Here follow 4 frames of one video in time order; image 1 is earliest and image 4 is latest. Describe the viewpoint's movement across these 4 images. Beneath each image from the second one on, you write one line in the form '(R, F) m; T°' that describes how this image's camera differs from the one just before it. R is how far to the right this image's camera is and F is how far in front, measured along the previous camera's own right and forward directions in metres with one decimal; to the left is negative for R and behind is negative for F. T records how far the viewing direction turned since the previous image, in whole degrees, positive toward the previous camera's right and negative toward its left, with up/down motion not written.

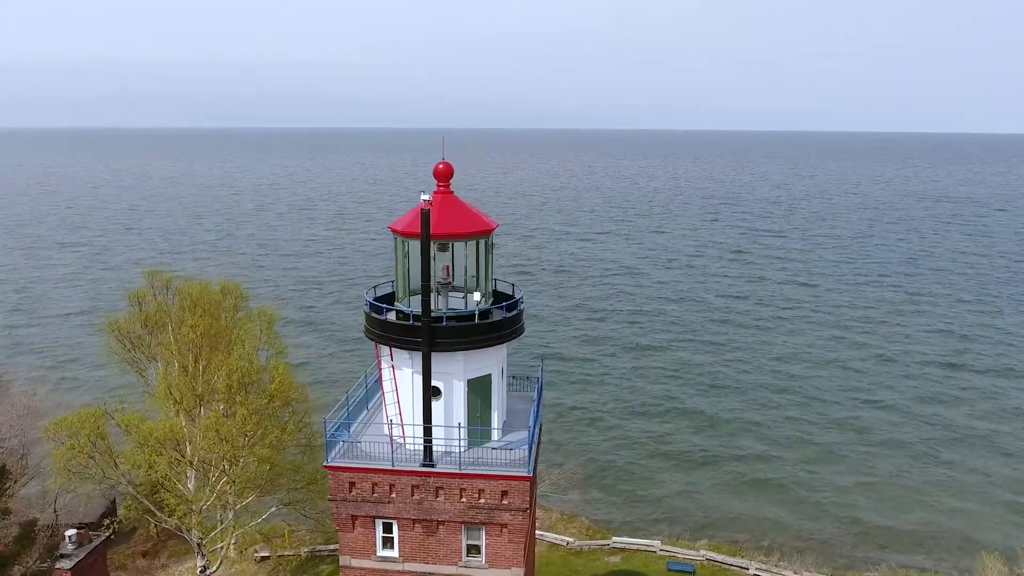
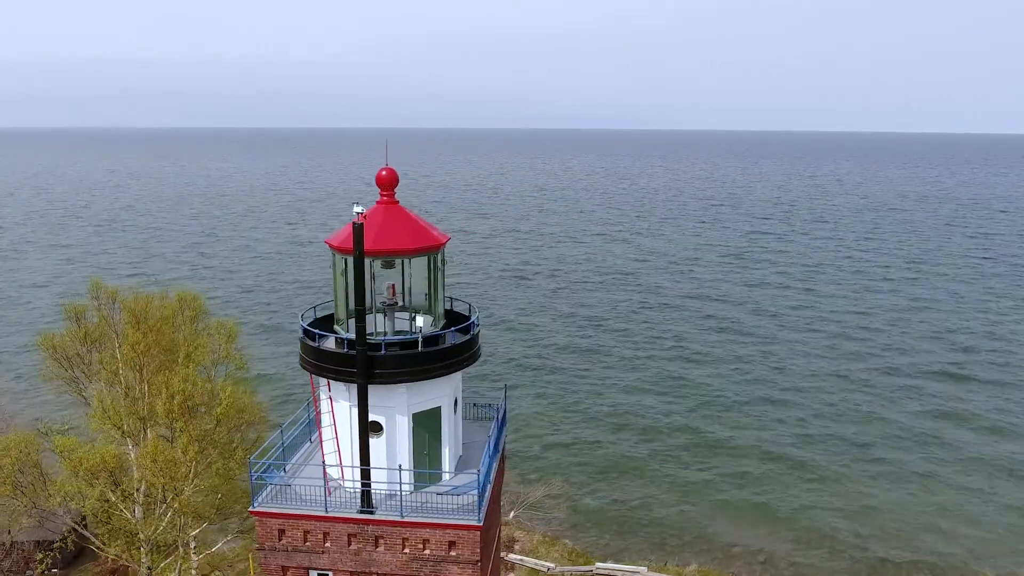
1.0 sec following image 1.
(+0.7, +1.3) m; 0°
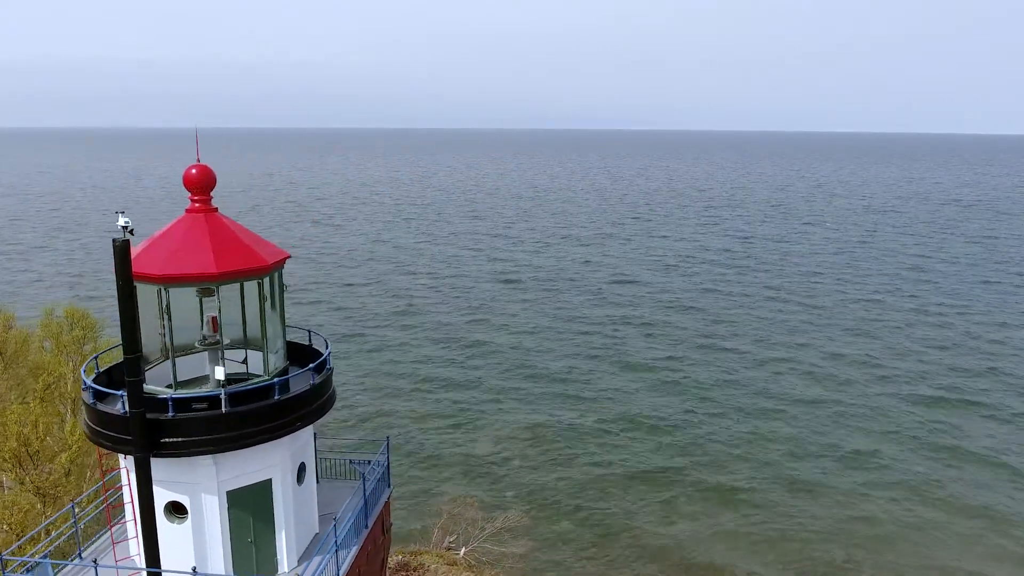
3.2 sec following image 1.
(+1.6, +2.5) m; 0°
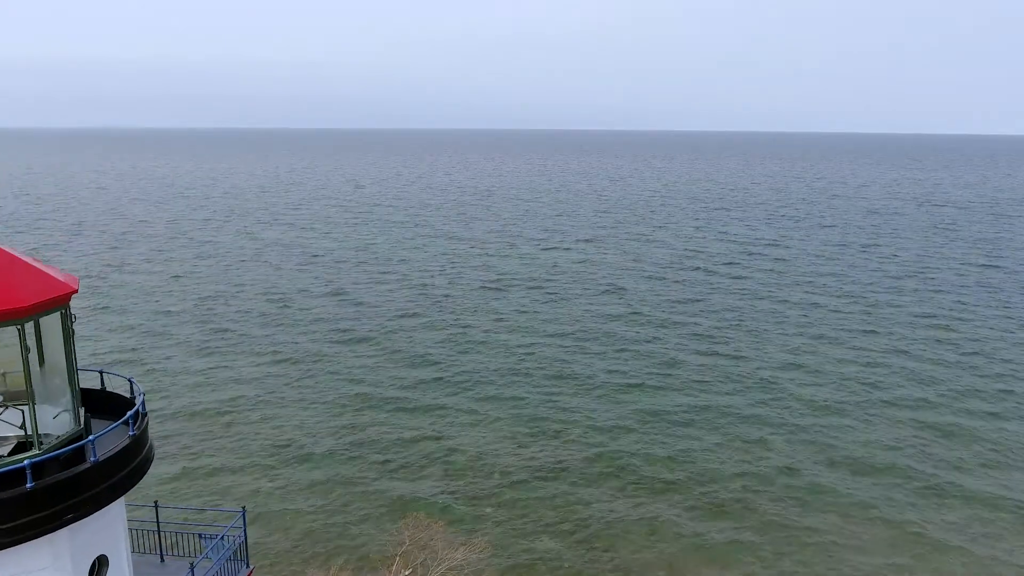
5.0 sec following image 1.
(+1.2, +2.0) m; 0°
